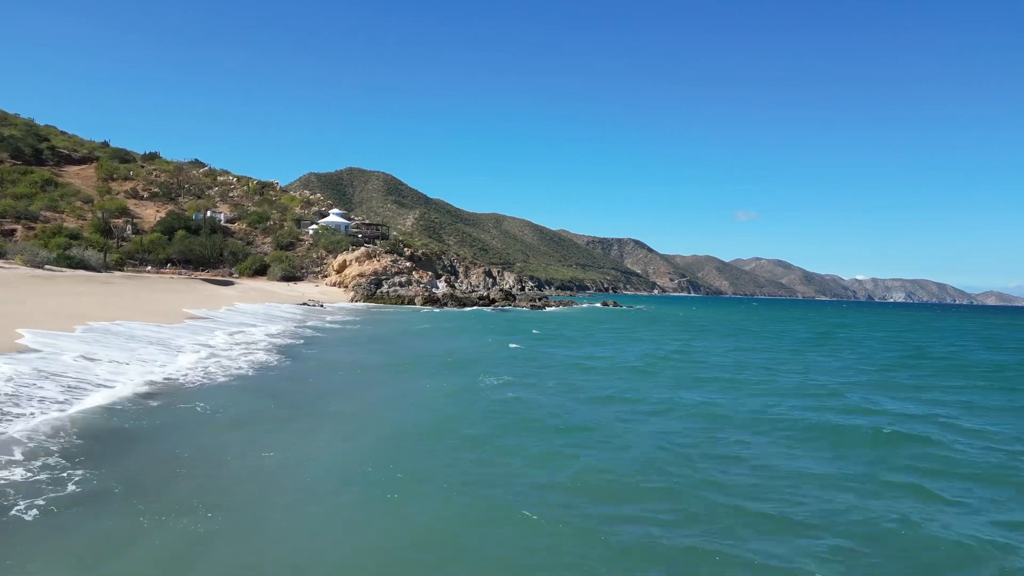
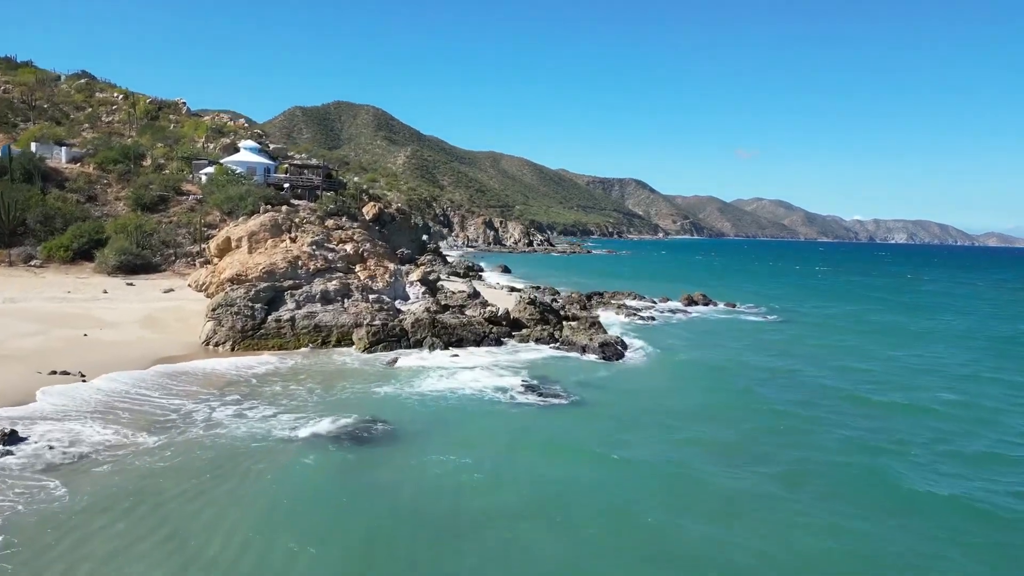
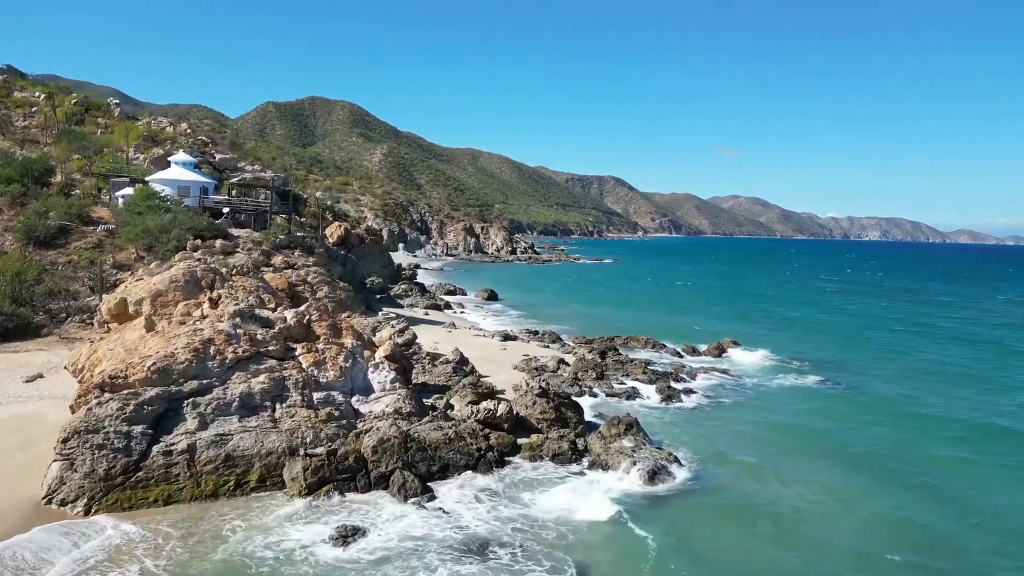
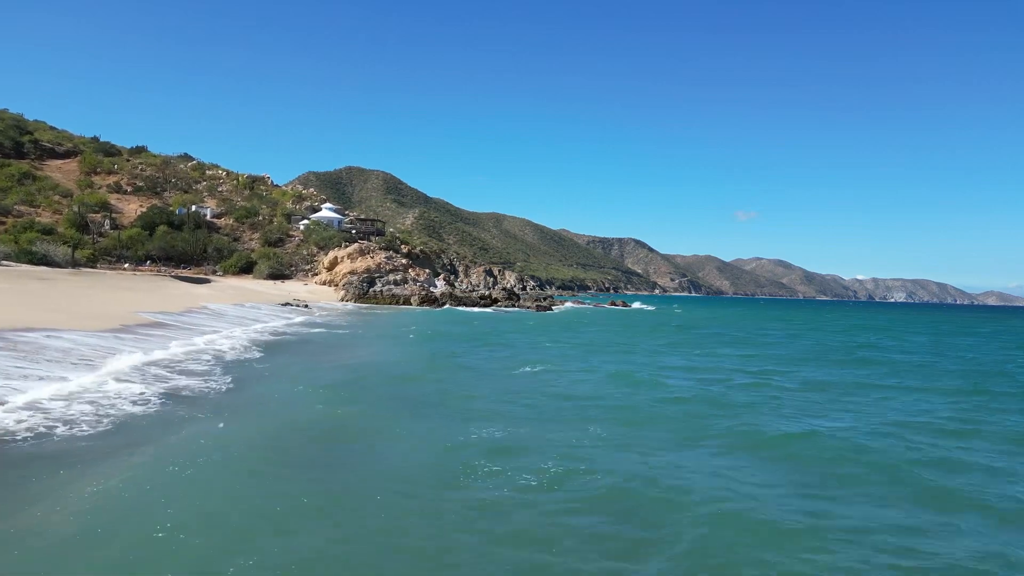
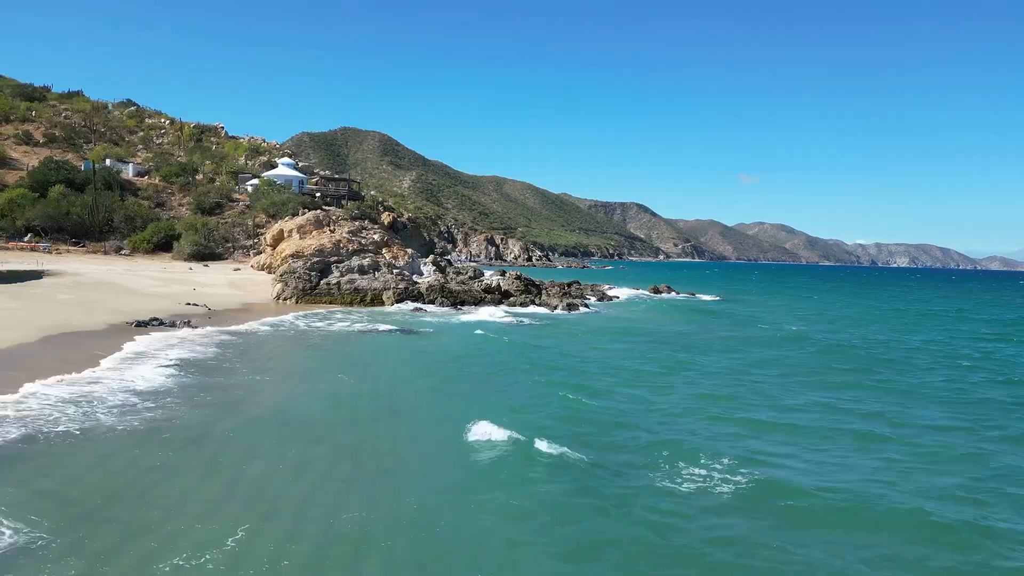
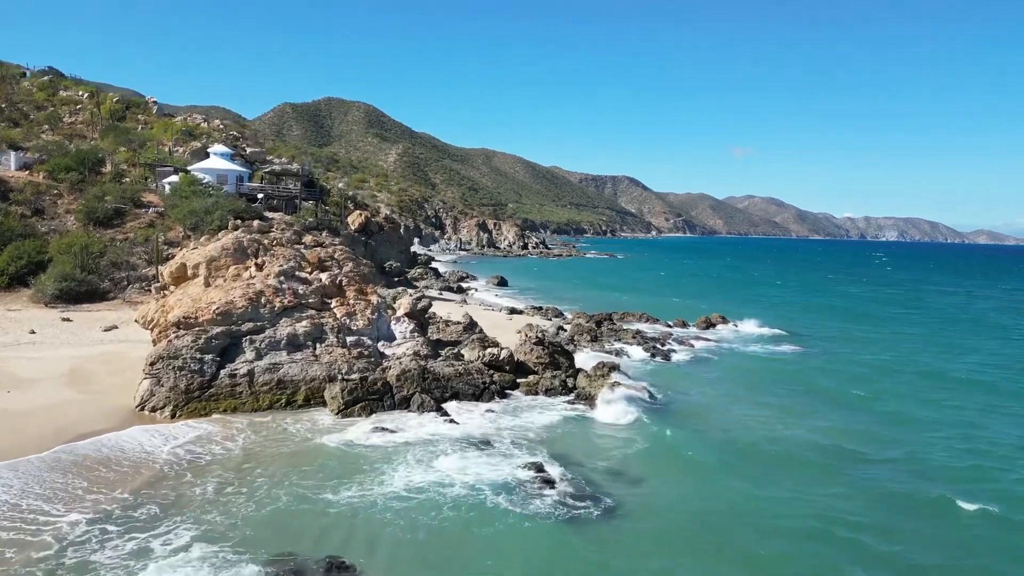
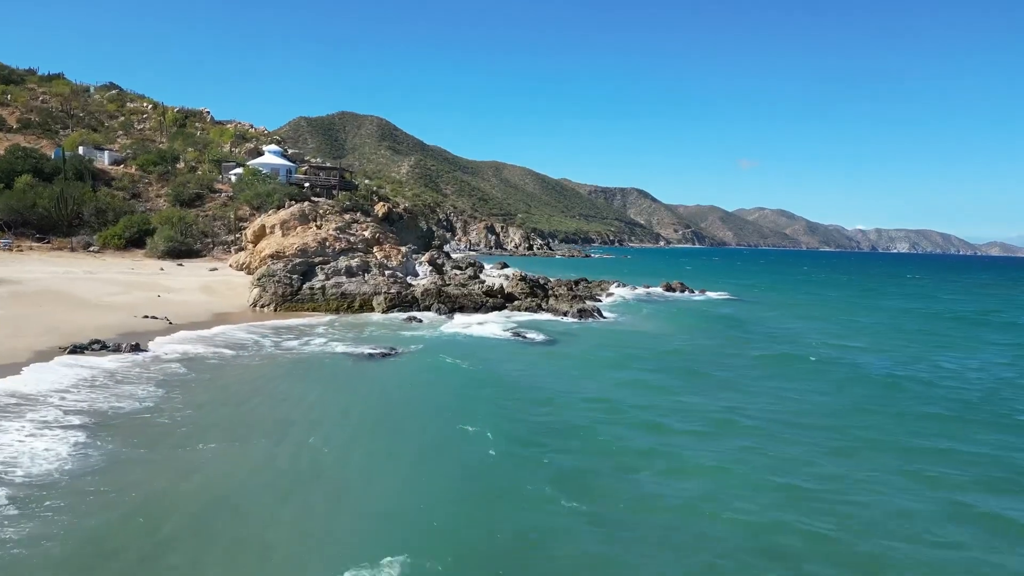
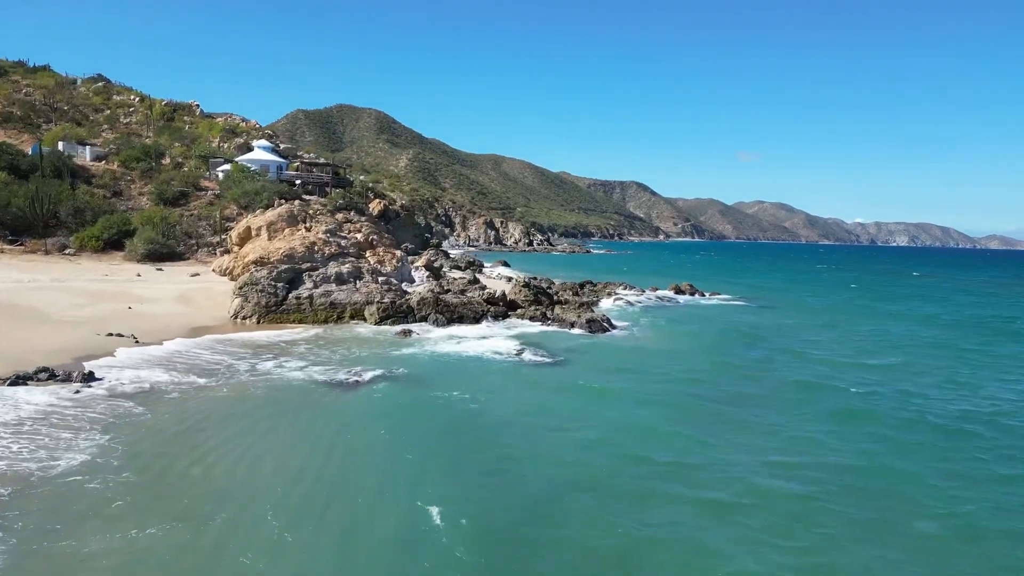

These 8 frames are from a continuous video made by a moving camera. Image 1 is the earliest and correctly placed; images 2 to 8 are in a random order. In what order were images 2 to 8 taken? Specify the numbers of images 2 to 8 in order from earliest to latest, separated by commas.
4, 5, 7, 8, 2, 6, 3
